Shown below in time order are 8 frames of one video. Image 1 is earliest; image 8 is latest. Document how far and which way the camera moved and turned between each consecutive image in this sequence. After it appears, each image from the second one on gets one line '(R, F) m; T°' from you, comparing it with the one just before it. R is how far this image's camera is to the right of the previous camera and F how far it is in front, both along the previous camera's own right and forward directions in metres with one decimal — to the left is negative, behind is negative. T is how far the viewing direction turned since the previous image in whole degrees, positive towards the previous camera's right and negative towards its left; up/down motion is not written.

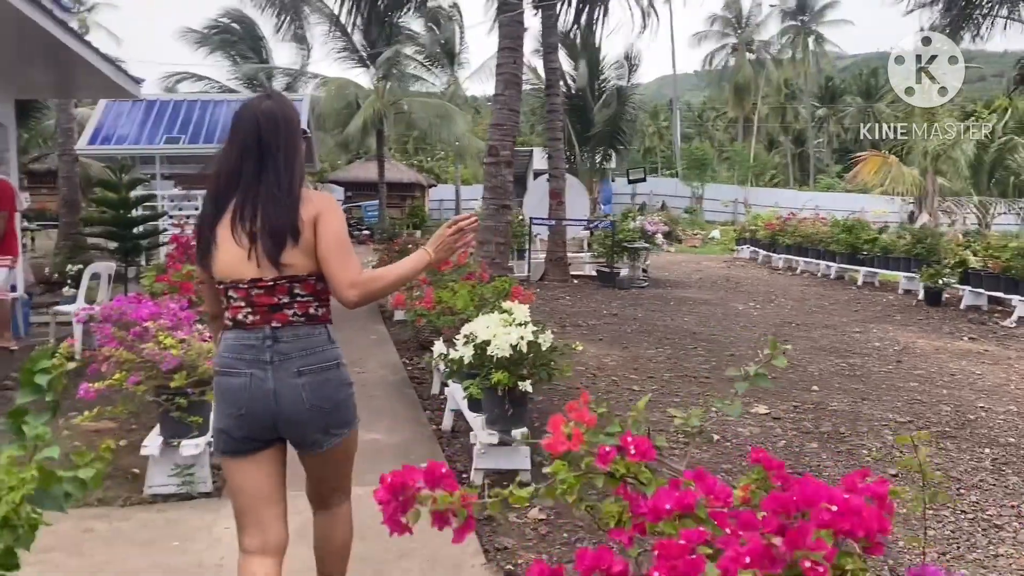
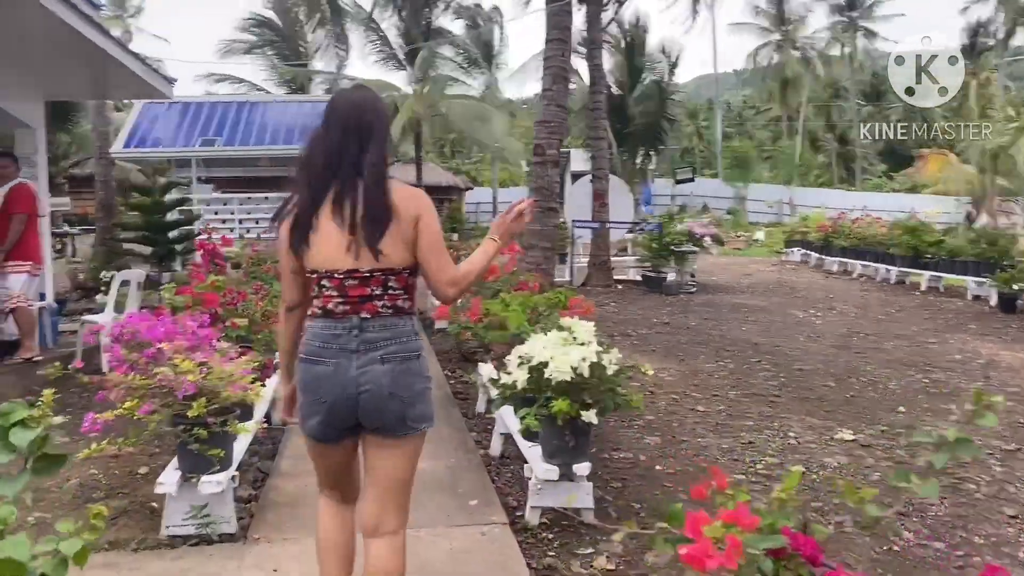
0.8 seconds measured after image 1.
(-0.1, +0.5) m; -2°
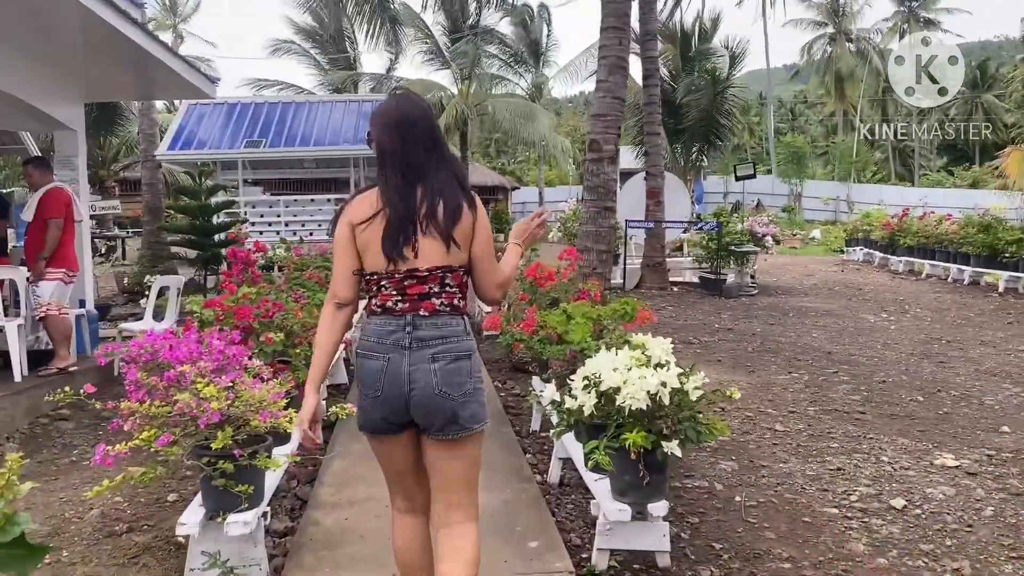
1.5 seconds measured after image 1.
(-0.1, +0.4) m; -3°
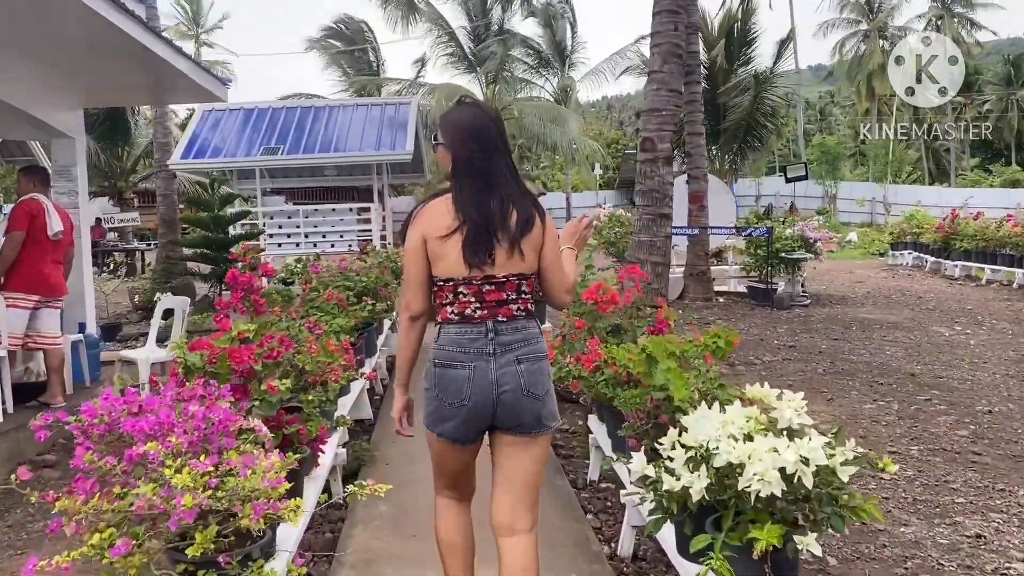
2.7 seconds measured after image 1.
(-0.1, +0.8) m; -2°
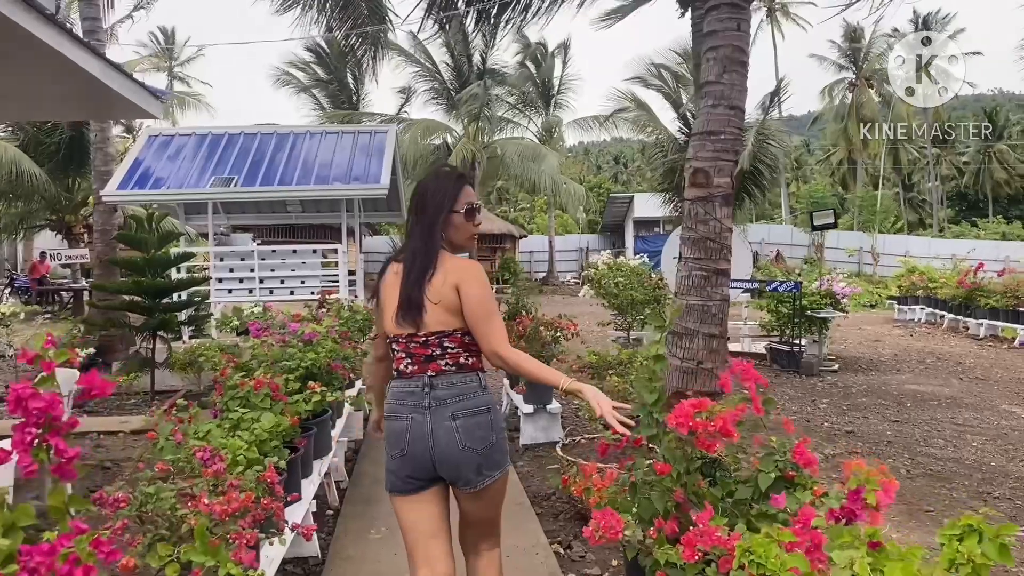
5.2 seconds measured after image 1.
(-0.2, +1.5) m; +2°
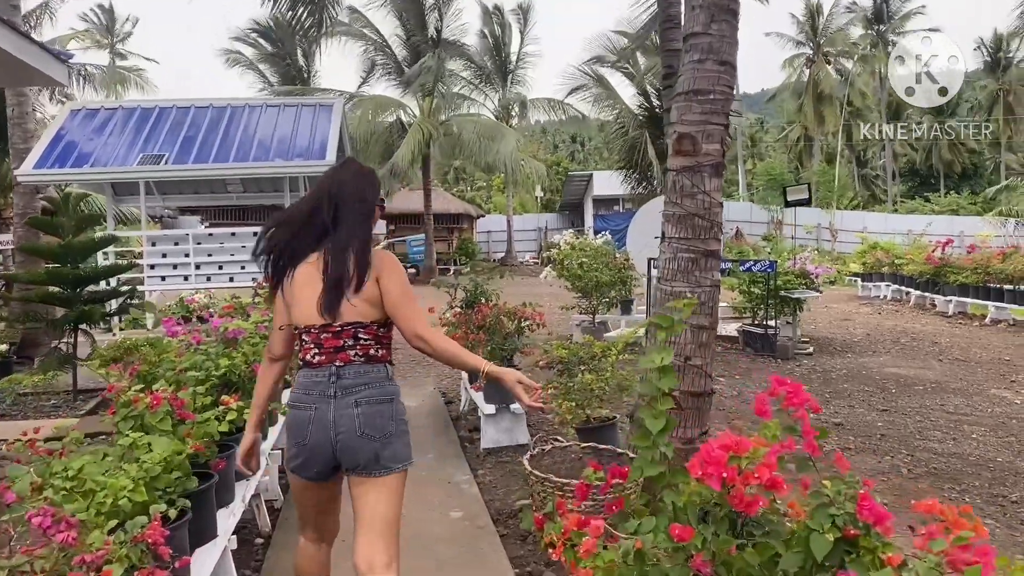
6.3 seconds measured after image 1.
(0.0, +0.6) m; +3°
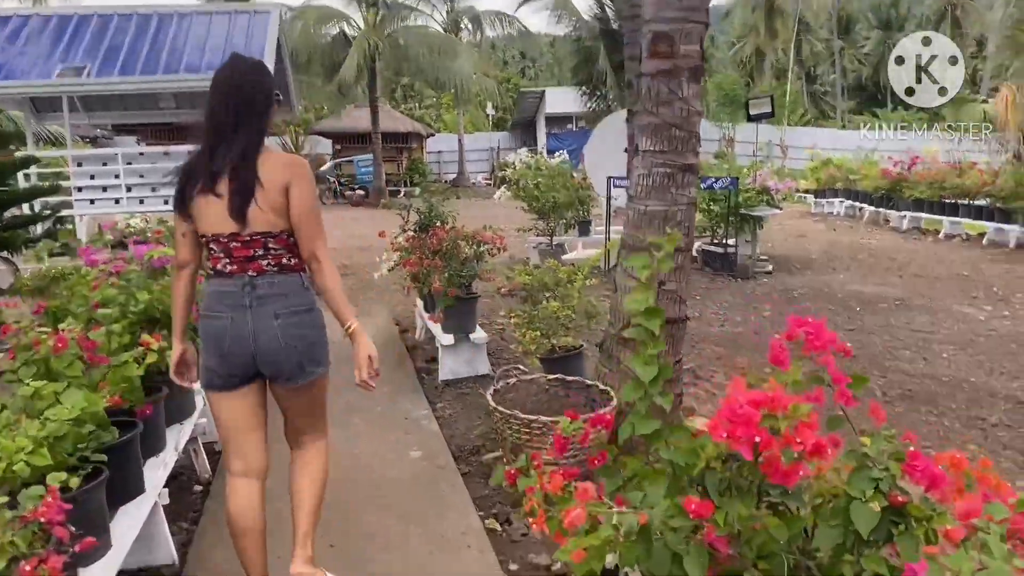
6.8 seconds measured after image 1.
(0.0, +0.4) m; +3°
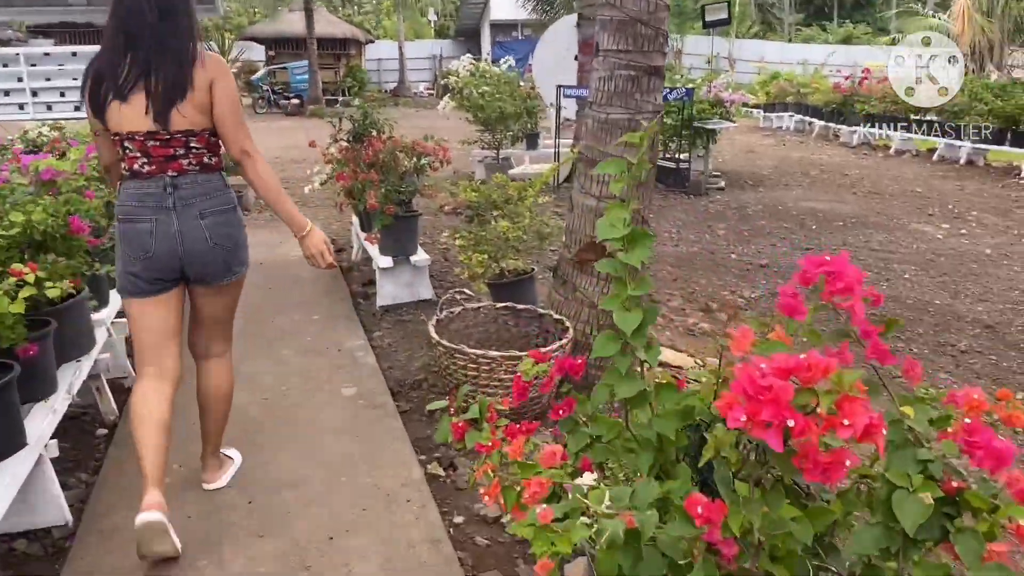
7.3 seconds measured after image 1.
(0.0, +0.4) m; +4°
